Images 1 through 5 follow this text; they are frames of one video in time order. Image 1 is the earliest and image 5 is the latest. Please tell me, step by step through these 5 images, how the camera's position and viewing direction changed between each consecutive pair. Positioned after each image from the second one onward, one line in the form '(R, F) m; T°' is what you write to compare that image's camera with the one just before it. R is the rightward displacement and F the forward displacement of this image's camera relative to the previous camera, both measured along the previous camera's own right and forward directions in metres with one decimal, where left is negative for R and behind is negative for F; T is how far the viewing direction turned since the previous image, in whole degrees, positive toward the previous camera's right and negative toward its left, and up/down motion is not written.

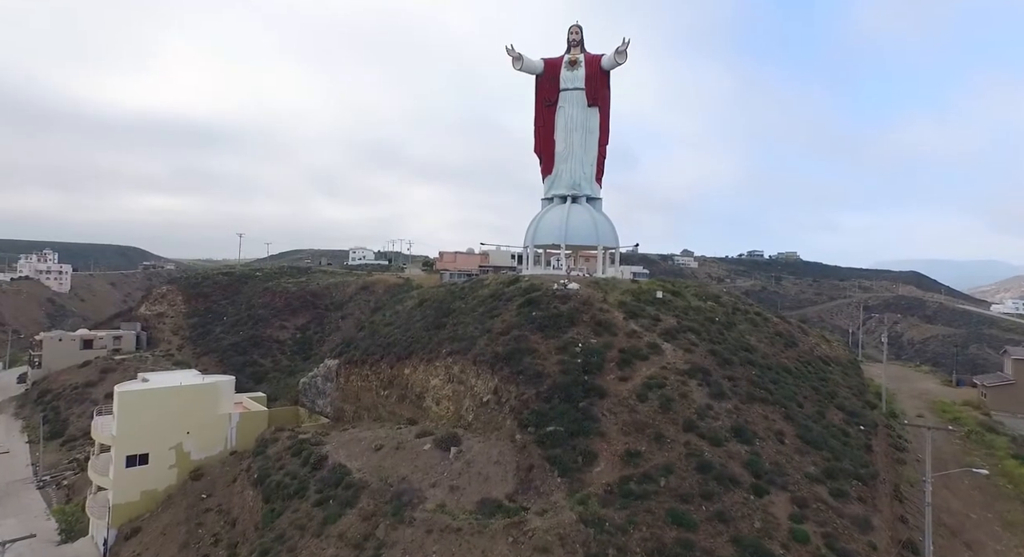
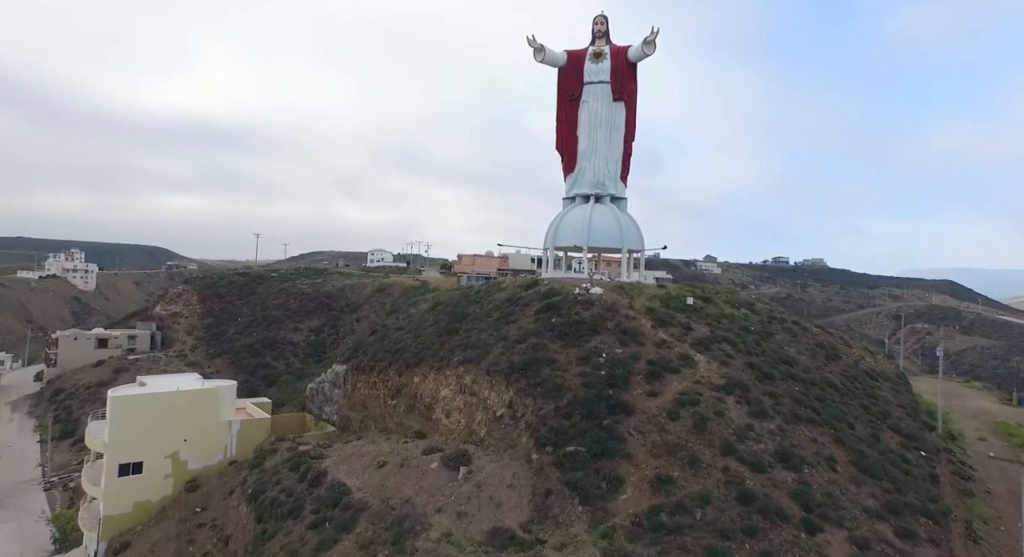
(0.0, +1.4) m; -2°
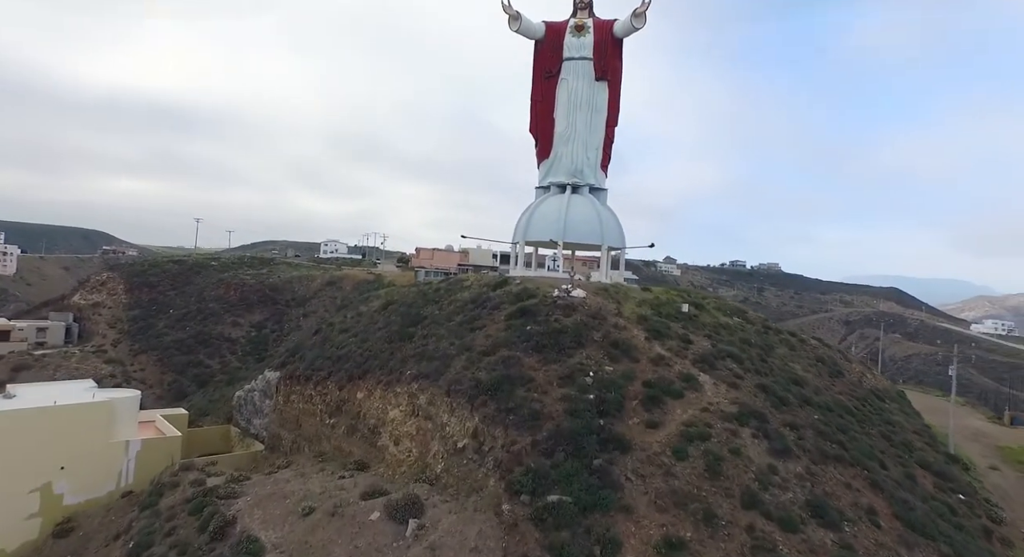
(-0.2, +3.0) m; +4°
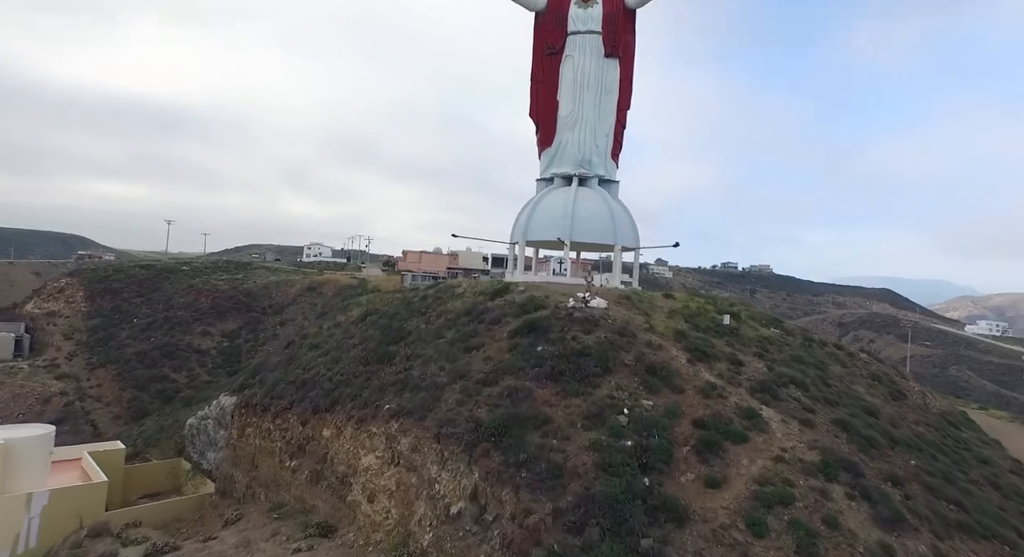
(-0.4, +3.0) m; +1°
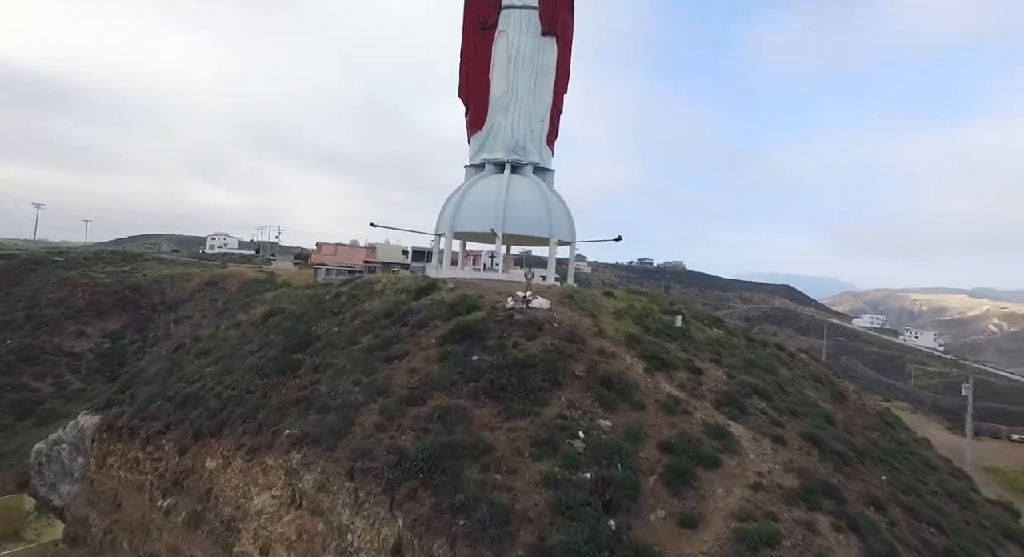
(-0.1, +1.8) m; +8°
